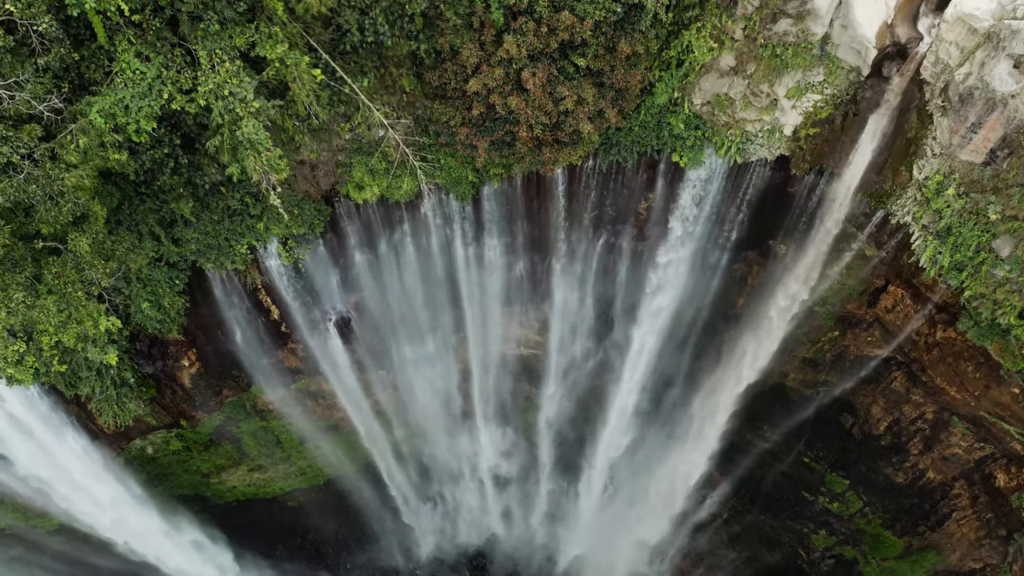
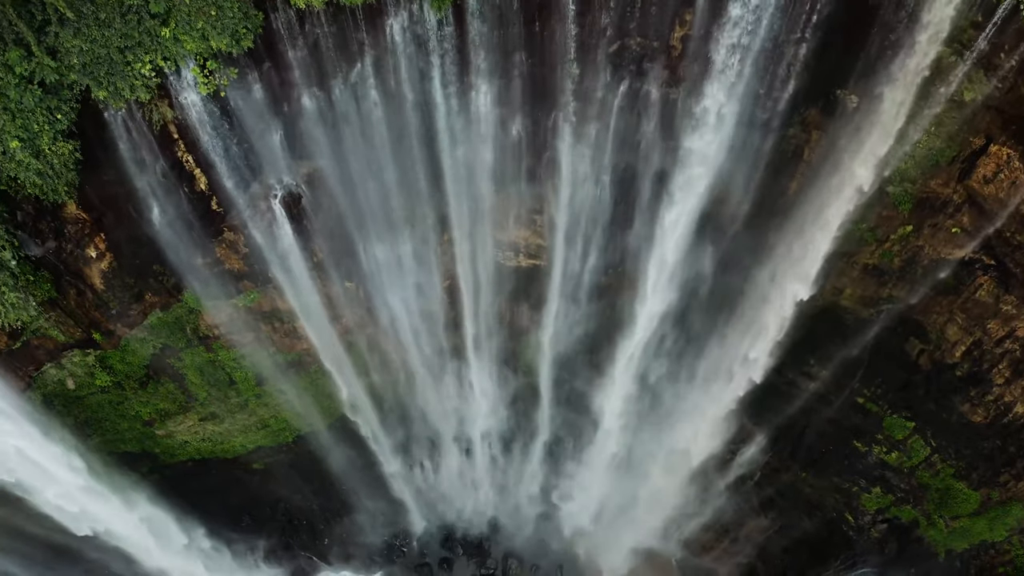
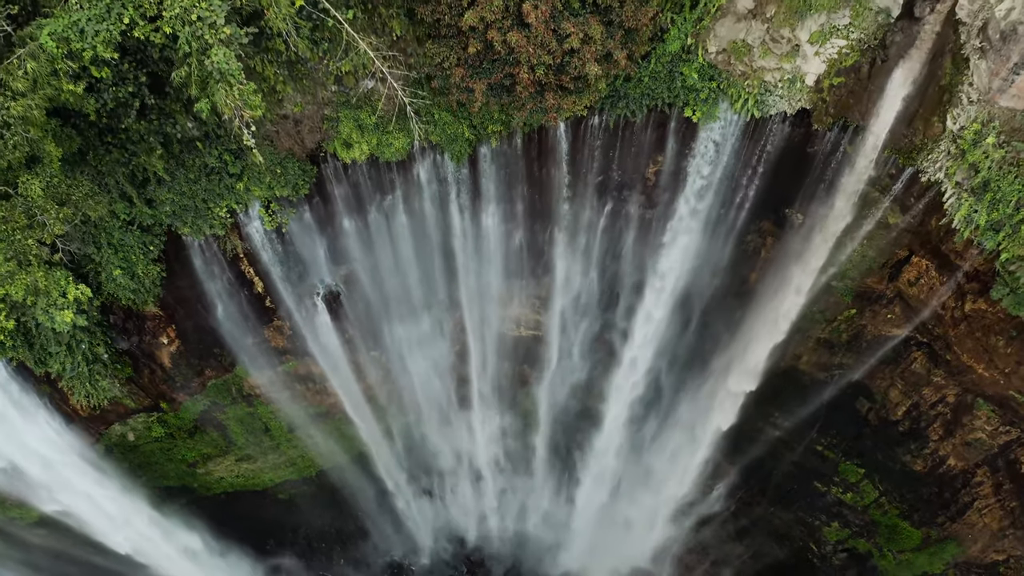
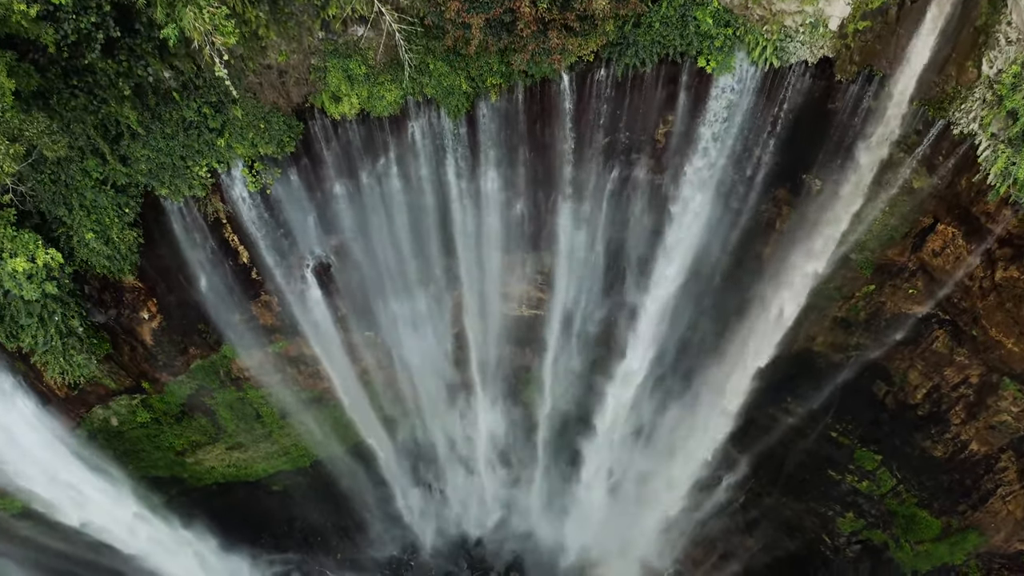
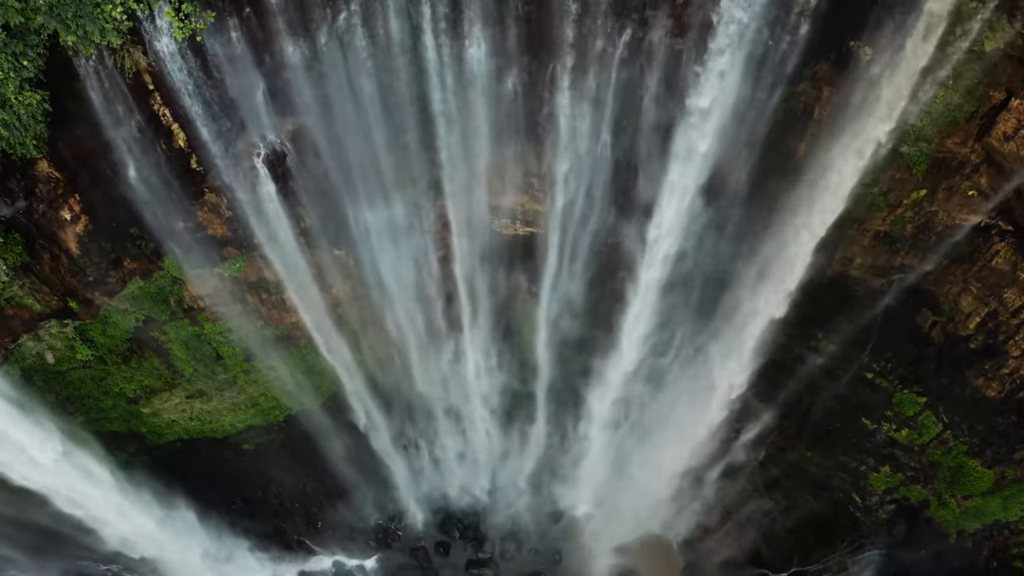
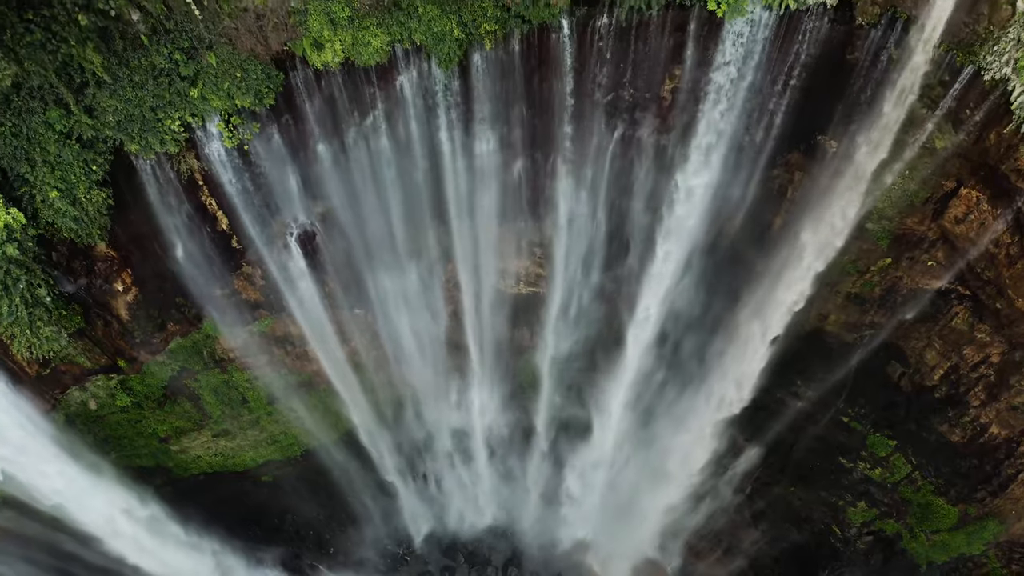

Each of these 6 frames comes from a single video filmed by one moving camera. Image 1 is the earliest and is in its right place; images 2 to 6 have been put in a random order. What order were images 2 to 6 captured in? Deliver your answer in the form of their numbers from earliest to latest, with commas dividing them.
3, 4, 6, 2, 5
